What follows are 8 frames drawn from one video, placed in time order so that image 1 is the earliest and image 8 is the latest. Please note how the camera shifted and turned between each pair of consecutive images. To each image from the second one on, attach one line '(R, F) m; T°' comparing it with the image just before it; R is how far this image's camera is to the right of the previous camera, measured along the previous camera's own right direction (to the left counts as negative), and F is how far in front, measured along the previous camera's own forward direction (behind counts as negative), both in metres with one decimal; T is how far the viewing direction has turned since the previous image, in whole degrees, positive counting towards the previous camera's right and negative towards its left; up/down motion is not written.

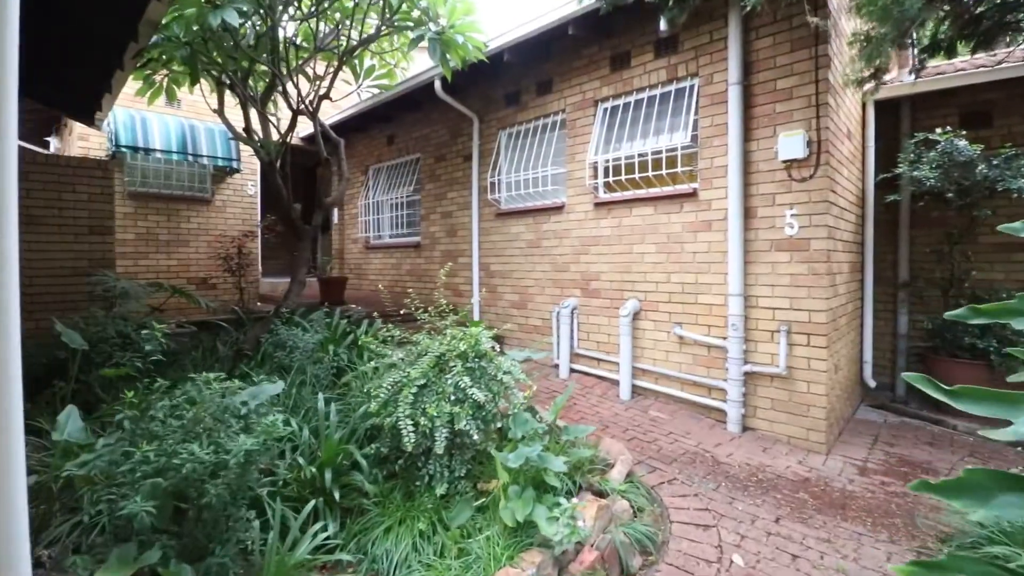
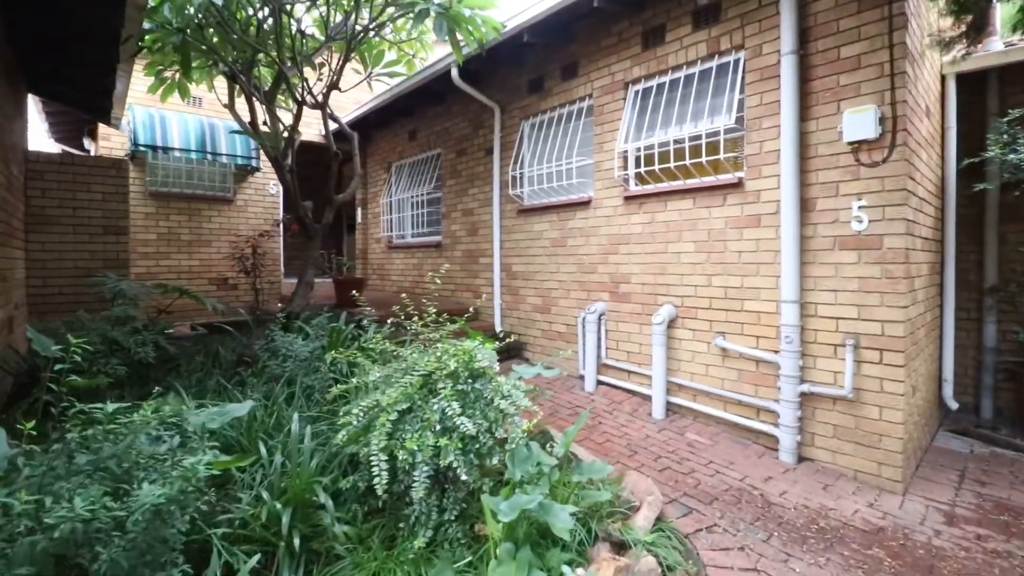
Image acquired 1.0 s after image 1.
(+0.2, +0.4) m; -4°
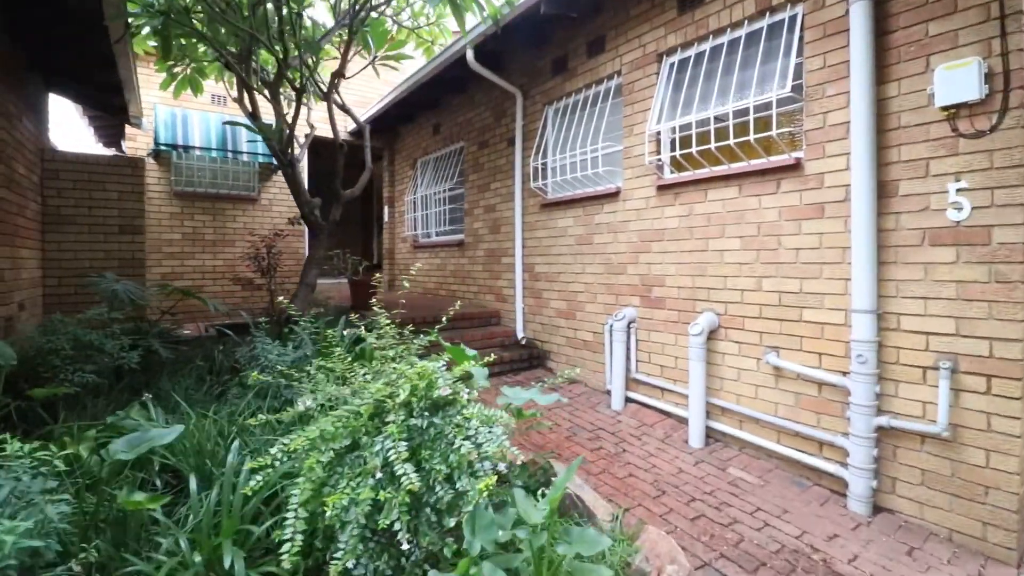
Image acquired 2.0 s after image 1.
(+0.3, +0.5) m; -6°
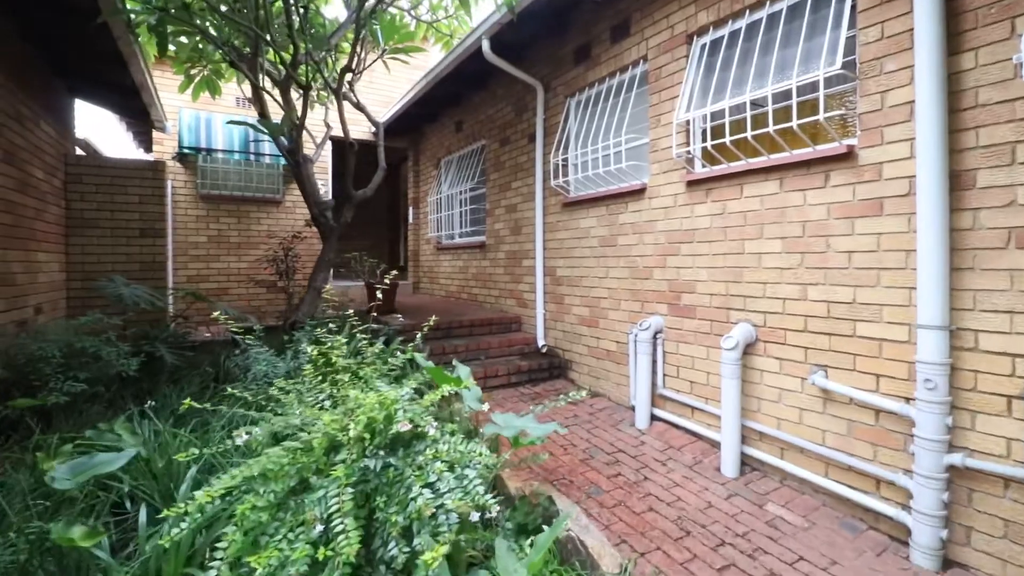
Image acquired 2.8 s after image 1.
(+0.2, +0.3) m; -4°
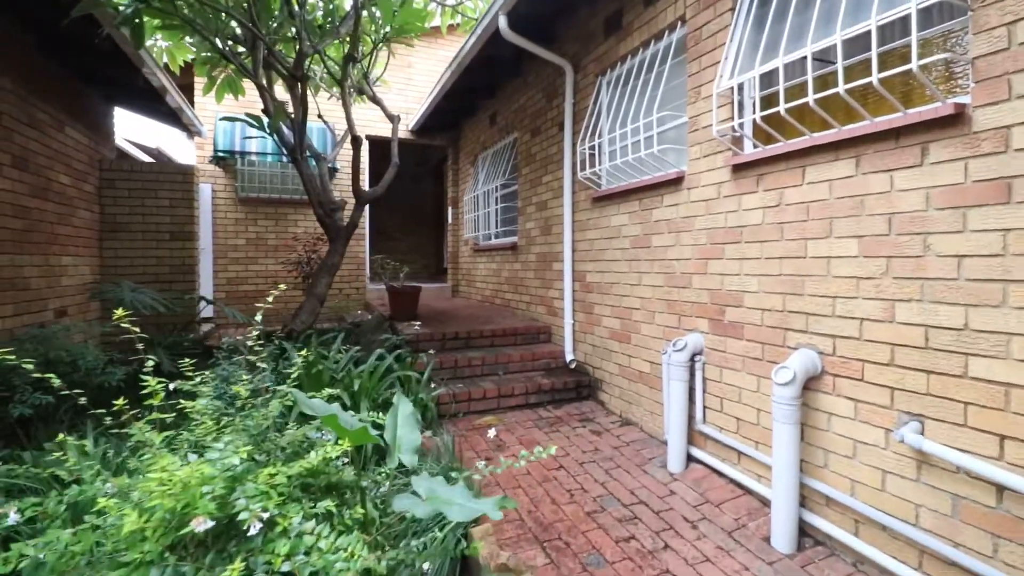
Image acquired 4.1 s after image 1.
(+0.4, +0.5) m; -8°
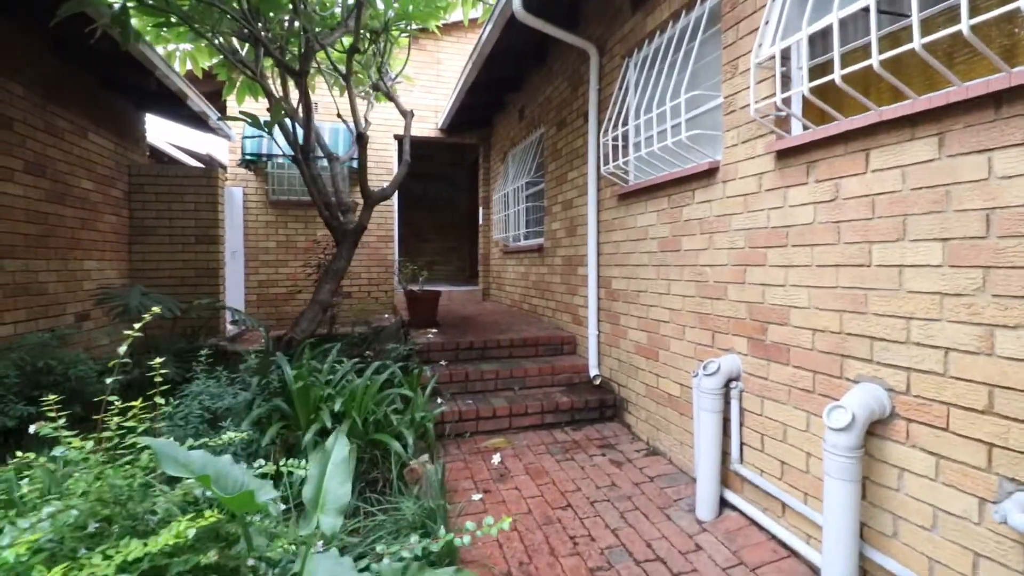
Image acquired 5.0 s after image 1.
(+0.3, +0.4) m; -6°
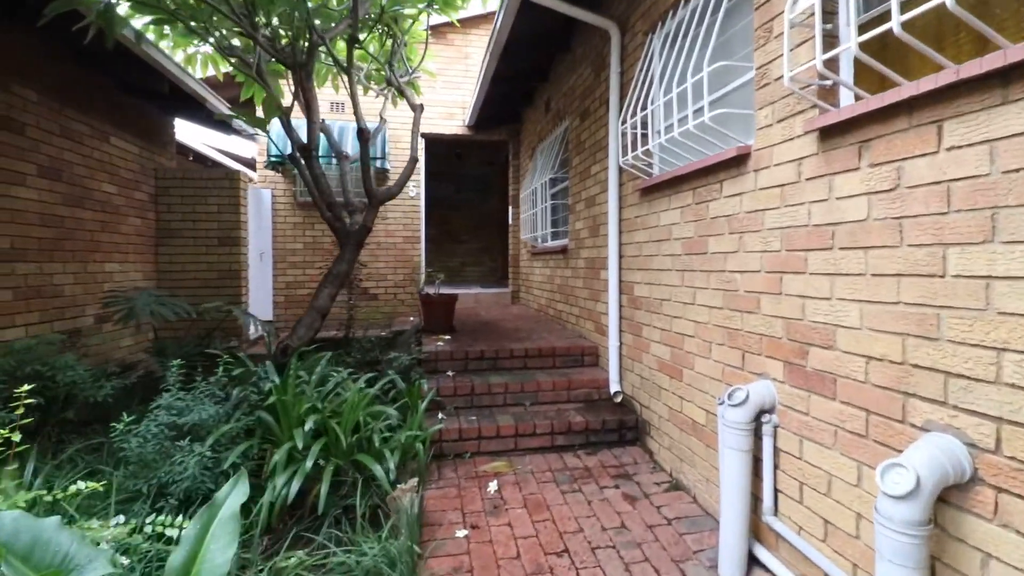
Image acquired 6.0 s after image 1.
(+0.3, +0.3) m; -6°
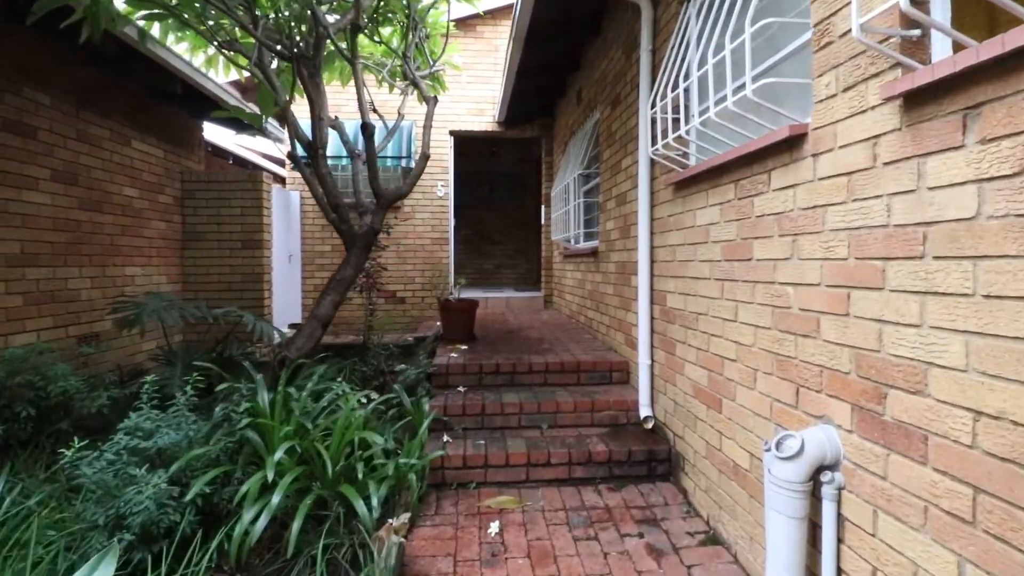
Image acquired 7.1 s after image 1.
(+0.2, +0.4) m; -6°
